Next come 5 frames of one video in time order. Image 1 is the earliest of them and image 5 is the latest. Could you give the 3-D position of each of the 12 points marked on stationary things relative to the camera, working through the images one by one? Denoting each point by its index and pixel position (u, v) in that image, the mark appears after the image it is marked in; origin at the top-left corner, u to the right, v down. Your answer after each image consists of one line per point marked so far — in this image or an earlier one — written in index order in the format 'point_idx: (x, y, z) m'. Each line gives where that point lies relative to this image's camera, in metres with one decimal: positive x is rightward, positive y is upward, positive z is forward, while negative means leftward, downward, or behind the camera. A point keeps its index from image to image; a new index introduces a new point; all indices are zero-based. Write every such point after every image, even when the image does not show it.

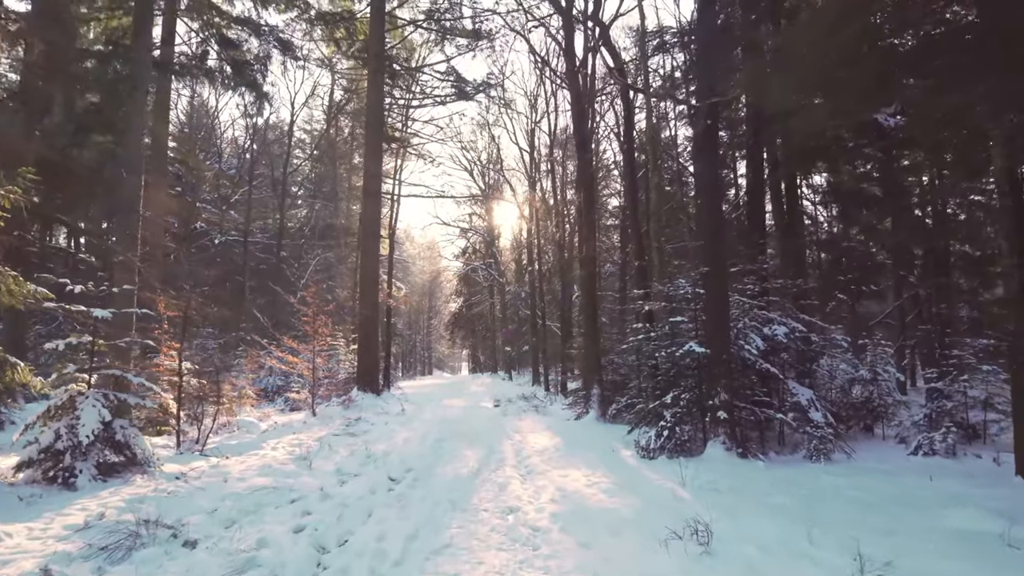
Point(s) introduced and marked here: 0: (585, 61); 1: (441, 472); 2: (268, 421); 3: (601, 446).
0: (+1.7, +5.2, +13.3) m
1: (-0.8, -2.0, +6.2) m
2: (-5.1, -2.8, +12.0) m
3: (+1.2, -2.1, +7.8) m
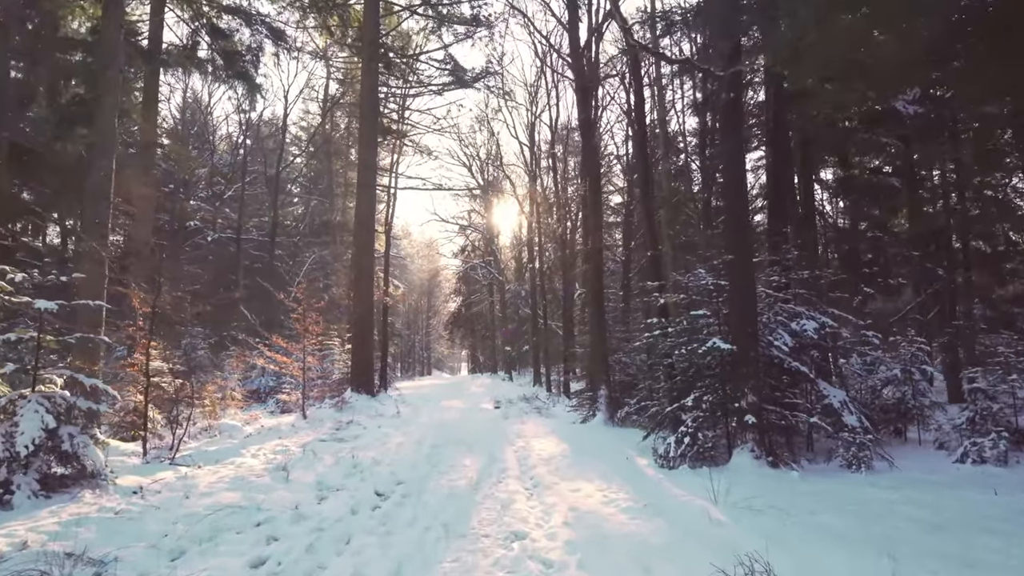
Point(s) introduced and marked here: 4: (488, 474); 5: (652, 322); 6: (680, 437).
0: (+1.7, +5.3, +12.6) m
1: (-0.7, -1.9, +5.5) m
2: (-5.0, -2.7, +11.3) m
3: (+1.2, -2.0, +7.1) m
4: (-0.2, -1.9, +6.0) m
5: (+1.9, -0.5, +8.1) m
6: (+1.8, -1.6, +6.3) m
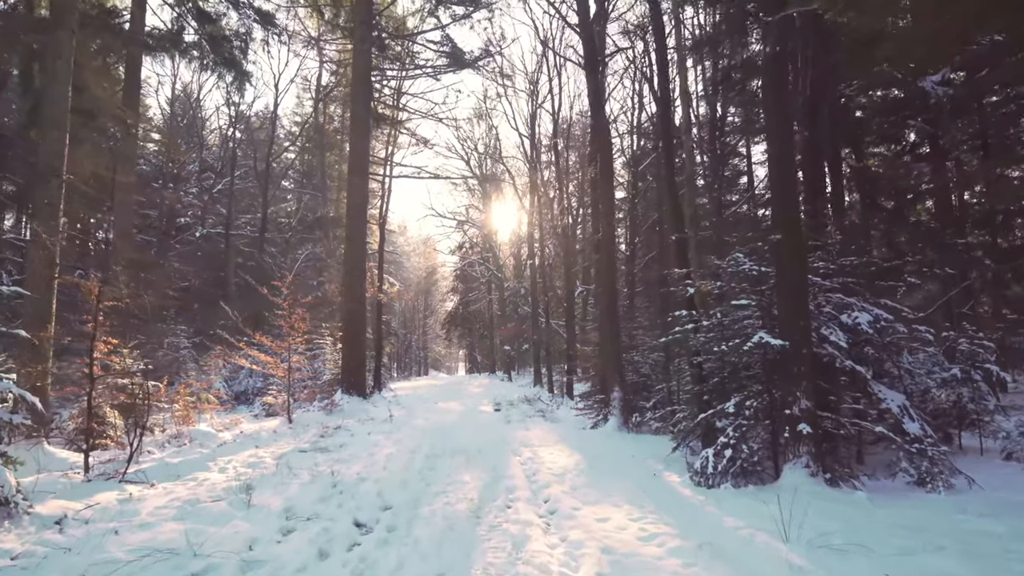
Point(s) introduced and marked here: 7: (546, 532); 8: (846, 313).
0: (+1.7, +5.4, +11.6) m
1: (-0.6, -1.7, +4.5) m
2: (-5.0, -2.5, +10.3) m
3: (+1.3, -1.9, +6.1) m
4: (-0.2, -1.8, +5.0) m
5: (+2.0, -0.3, +7.1) m
6: (+1.9, -1.5, +5.3) m
7: (+0.2, -1.7, +4.0) m
8: (+3.5, -0.3, +6.2) m
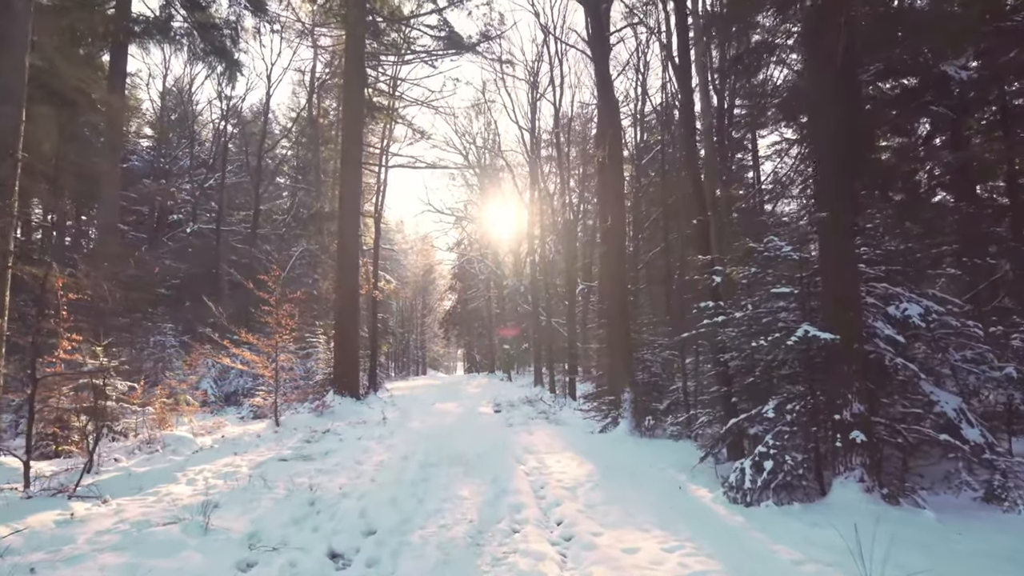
0: (+1.8, +5.5, +10.9) m
1: (-0.6, -1.6, +3.8) m
2: (-5.0, -2.4, +9.6) m
3: (+1.4, -1.8, +5.4) m
4: (-0.1, -1.7, +4.3) m
5: (+2.0, -0.2, +6.4) m
6: (+2.0, -1.4, +4.6) m
7: (+0.3, -1.5, +3.3) m
8: (+3.6, -0.2, +5.5) m
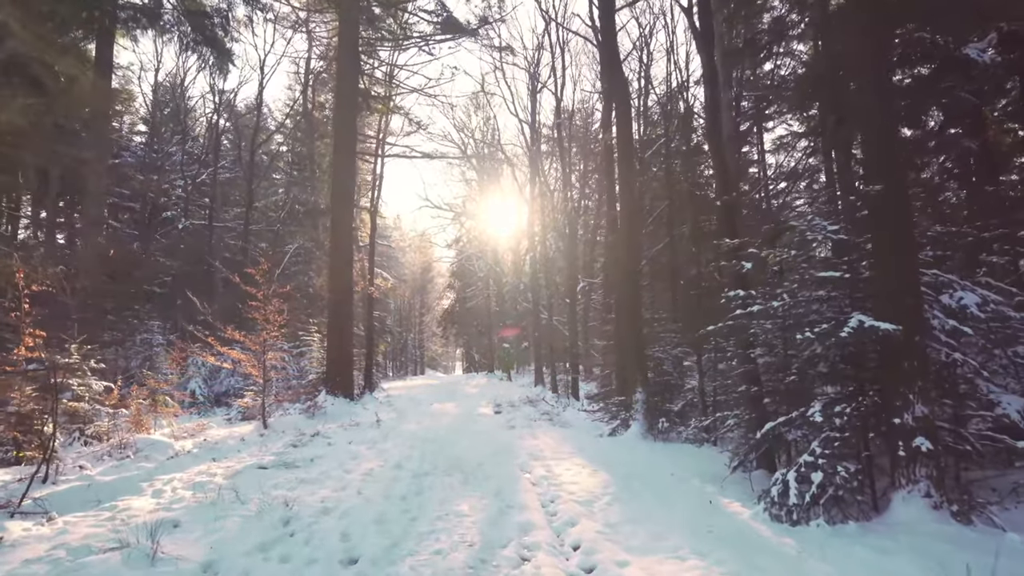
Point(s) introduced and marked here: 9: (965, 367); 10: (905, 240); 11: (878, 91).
0: (+1.8, +5.7, +10.2) m
1: (-0.5, -1.5, +3.1) m
2: (-4.9, -2.3, +8.9) m
3: (+1.4, -1.7, +4.8) m
4: (-0.1, -1.6, +3.6) m
5: (+2.1, -0.1, +5.8) m
6: (+2.0, -1.3, +4.0) m
7: (+0.3, -1.4, +2.6) m
8: (+3.6, 0.0, +4.8) m
9: (+3.4, -0.6, +4.4) m
10: (+2.8, +0.3, +4.1) m
11: (+2.8, +1.5, +4.6) m
